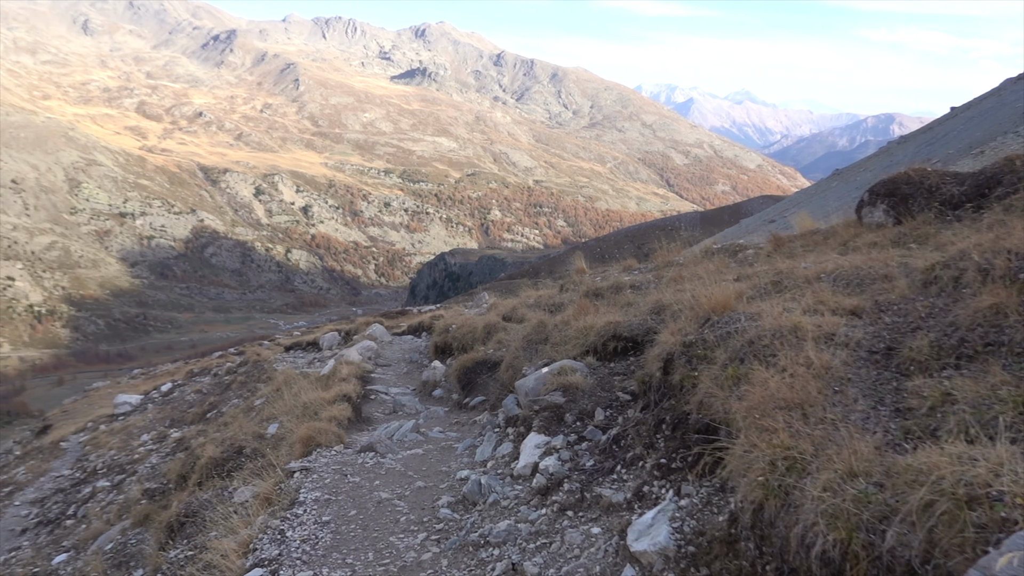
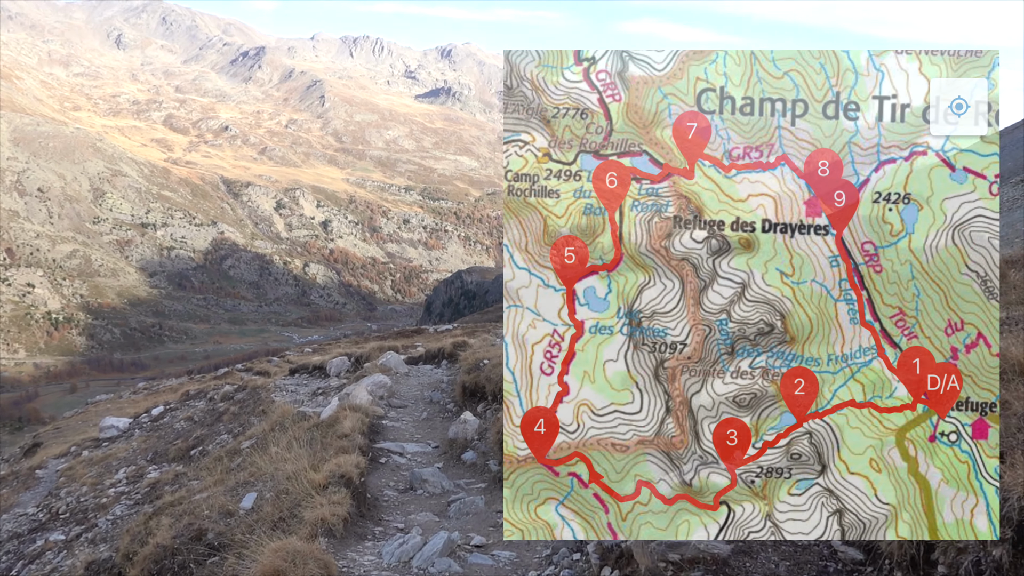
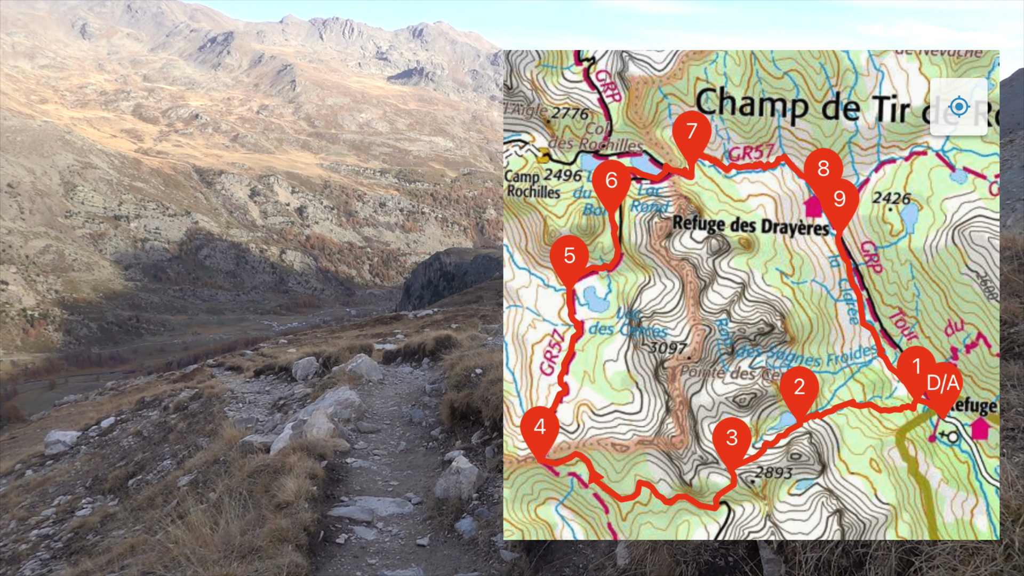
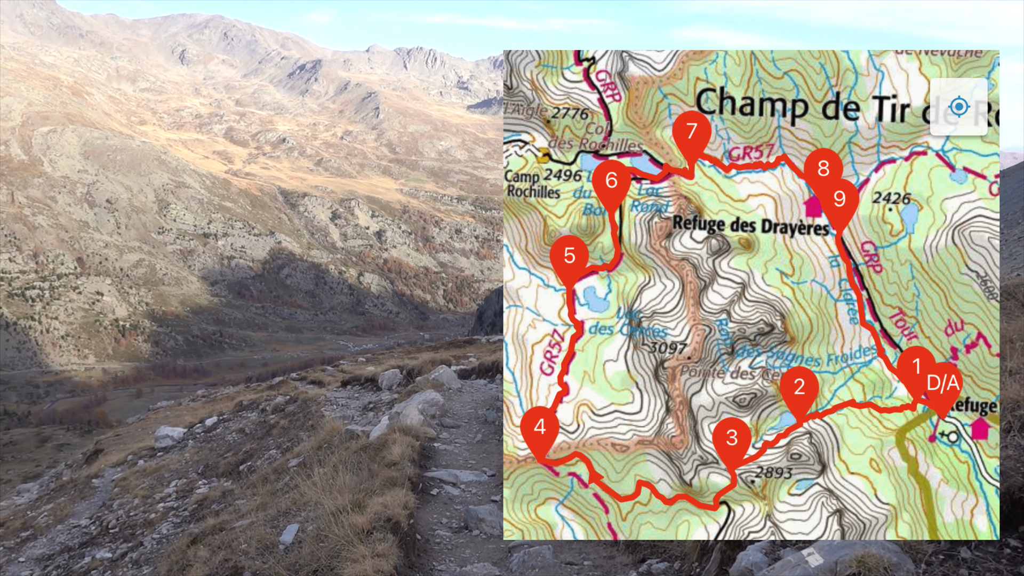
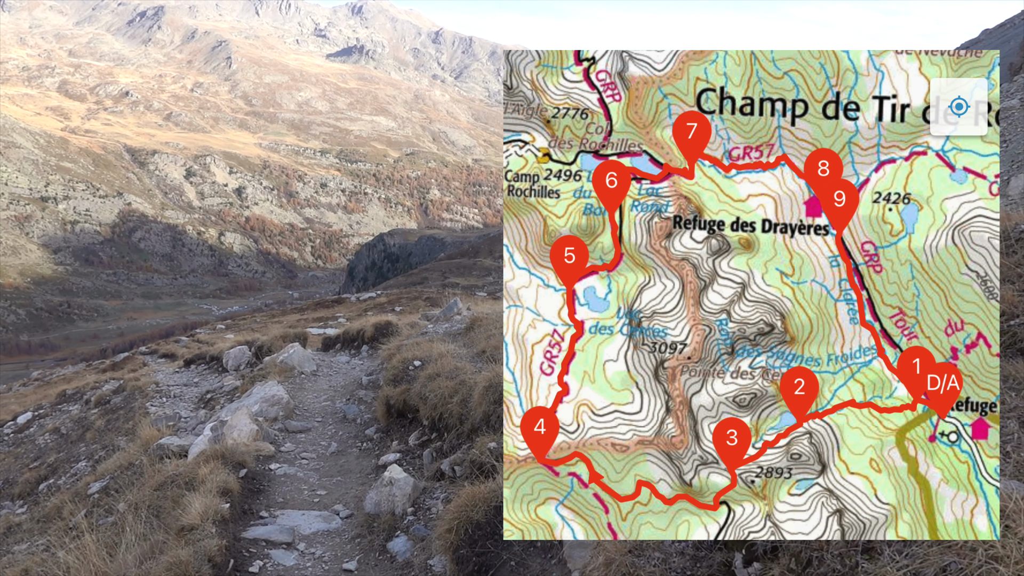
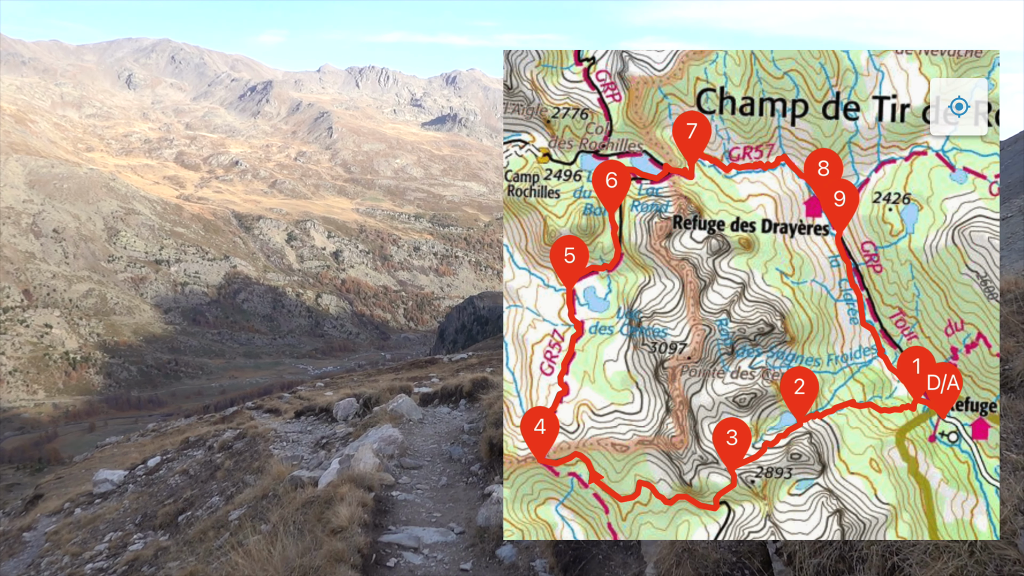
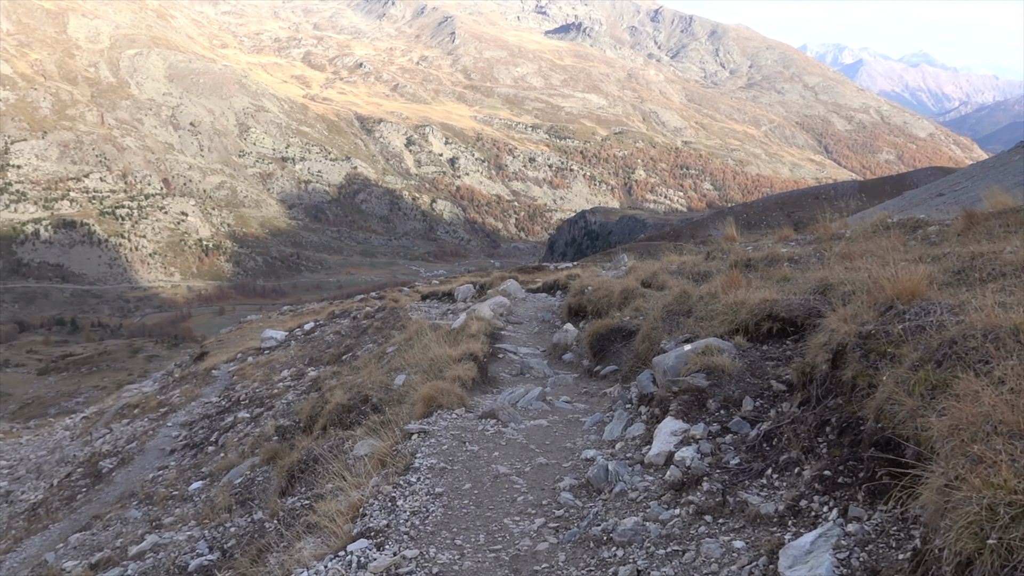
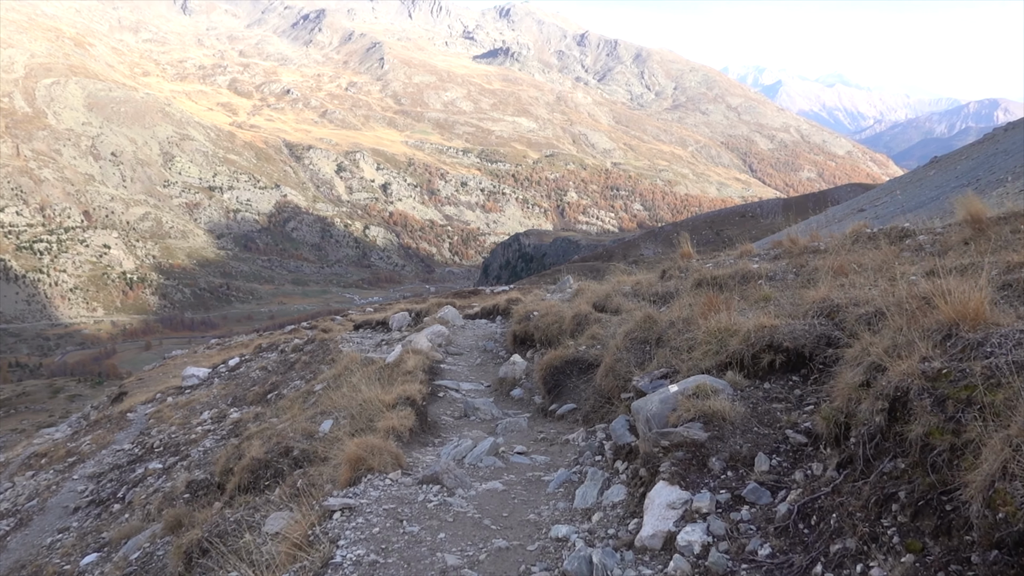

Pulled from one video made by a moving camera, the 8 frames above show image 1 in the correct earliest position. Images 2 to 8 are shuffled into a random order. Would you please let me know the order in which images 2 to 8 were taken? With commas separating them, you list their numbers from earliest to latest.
7, 8, 2, 4, 6, 3, 5
